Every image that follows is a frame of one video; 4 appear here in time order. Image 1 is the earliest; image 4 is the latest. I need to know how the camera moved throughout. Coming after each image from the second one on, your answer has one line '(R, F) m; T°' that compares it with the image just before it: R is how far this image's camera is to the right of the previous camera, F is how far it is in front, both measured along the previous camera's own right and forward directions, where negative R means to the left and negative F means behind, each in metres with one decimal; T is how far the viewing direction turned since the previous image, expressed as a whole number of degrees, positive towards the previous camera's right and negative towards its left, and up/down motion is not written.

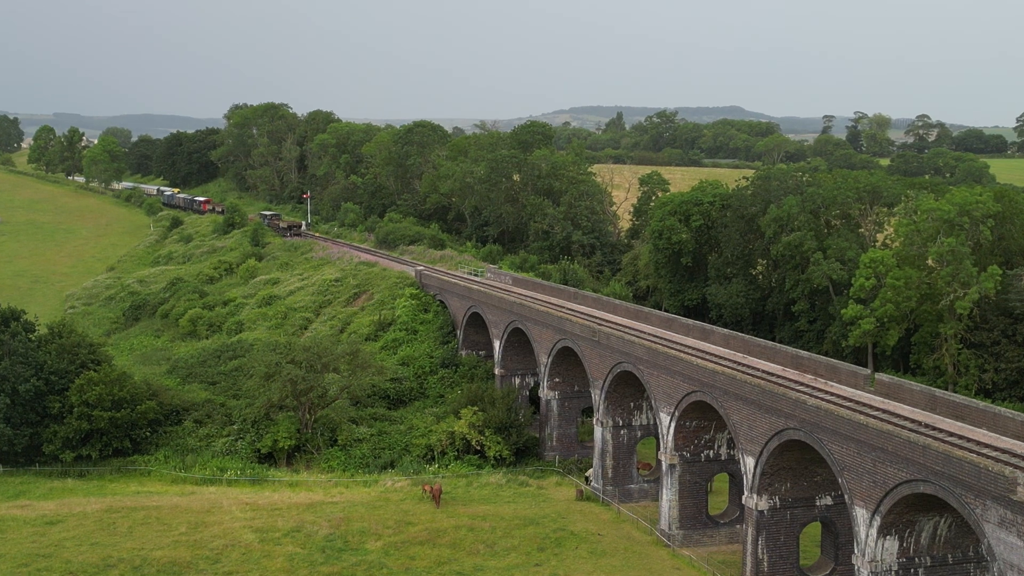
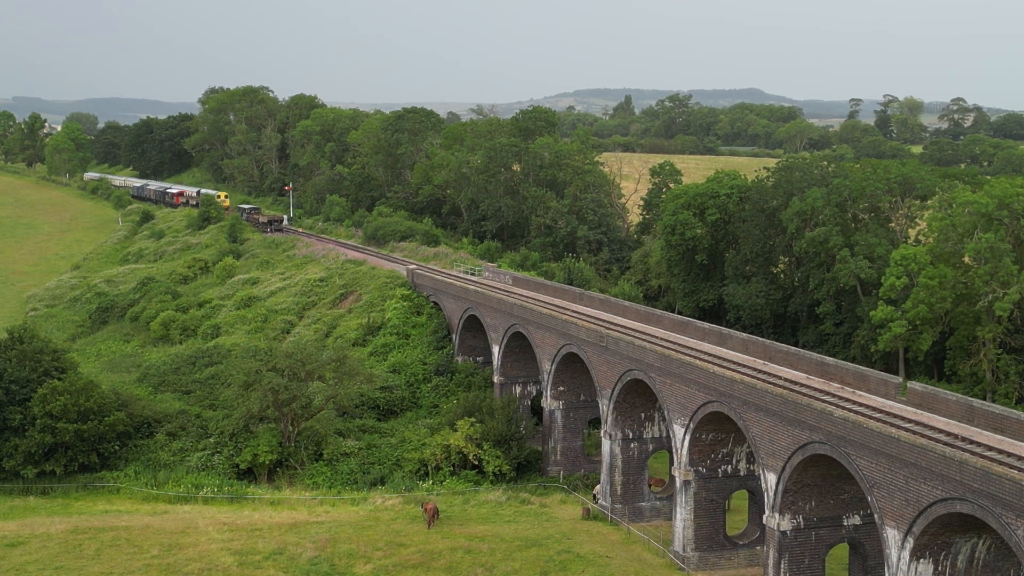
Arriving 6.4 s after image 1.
(0.0, +2.8) m; 0°
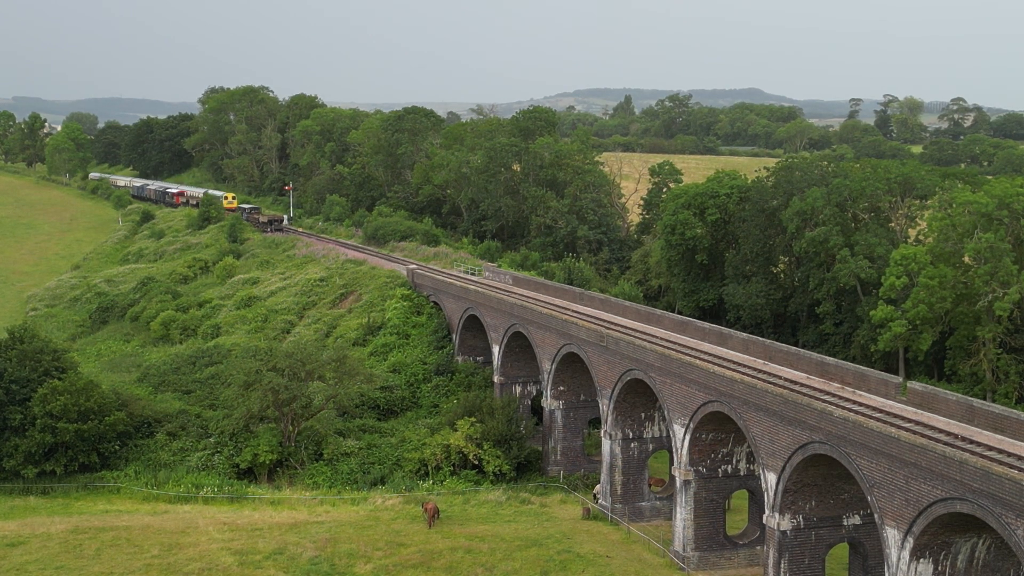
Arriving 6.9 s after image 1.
(0.0, 0.0) m; 0°
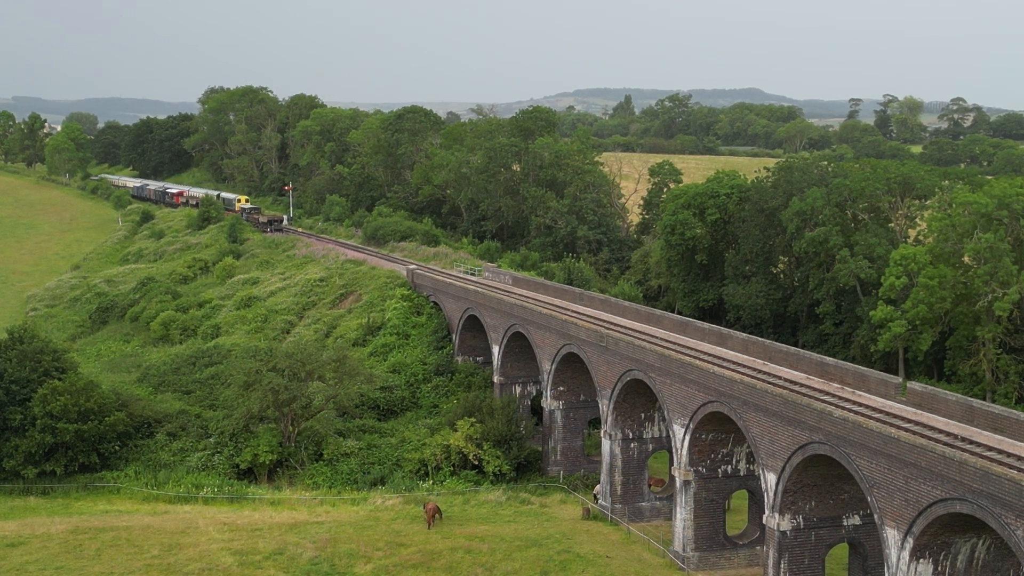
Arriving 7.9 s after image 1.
(0.0, 0.0) m; 0°
